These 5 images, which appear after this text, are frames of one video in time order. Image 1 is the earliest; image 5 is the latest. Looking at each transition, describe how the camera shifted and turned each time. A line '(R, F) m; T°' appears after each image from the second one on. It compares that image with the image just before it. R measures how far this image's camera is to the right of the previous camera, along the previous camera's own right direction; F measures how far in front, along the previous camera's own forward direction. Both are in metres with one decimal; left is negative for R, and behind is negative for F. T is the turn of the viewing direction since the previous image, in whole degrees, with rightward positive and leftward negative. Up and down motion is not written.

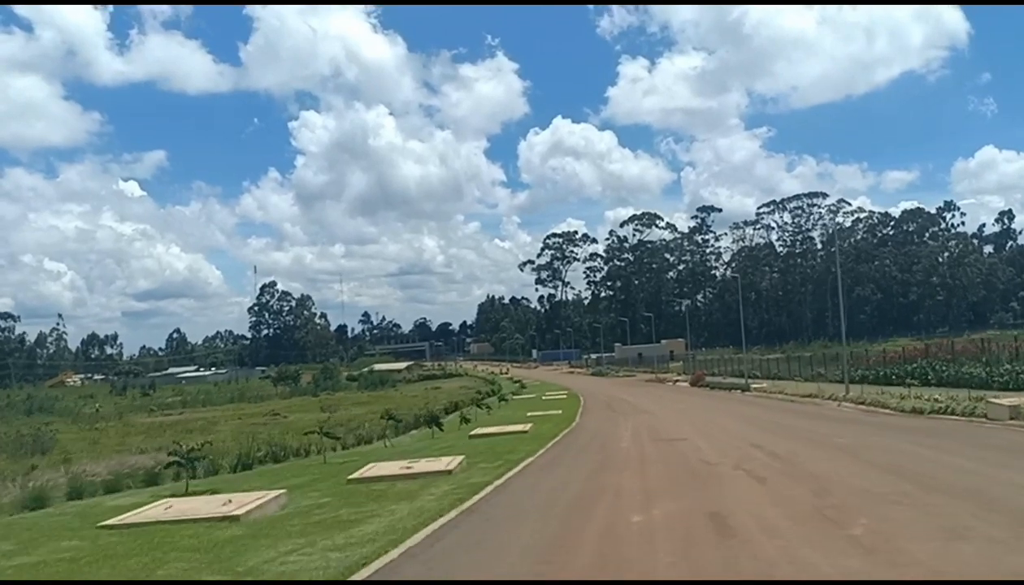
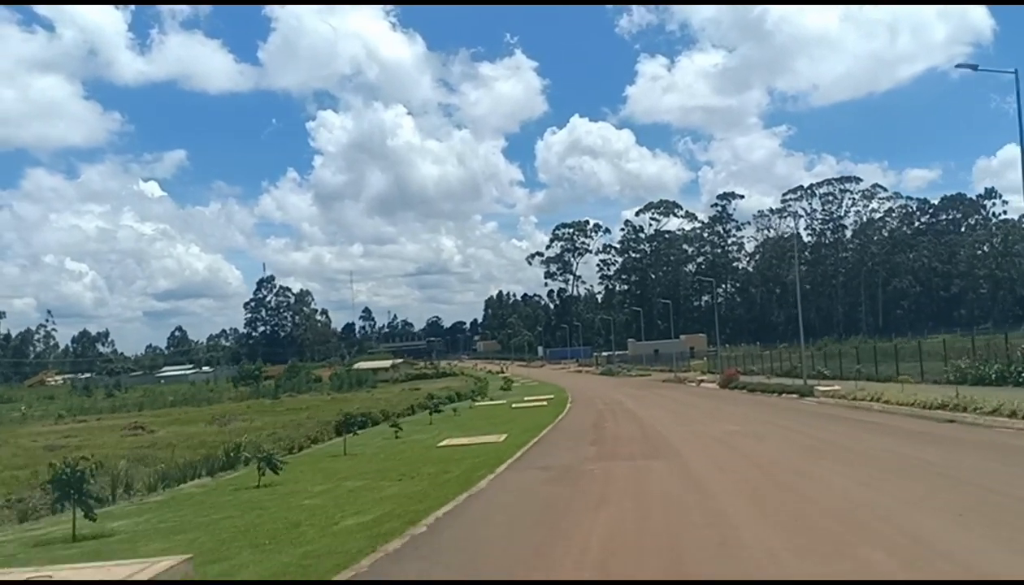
(+1.2, +8.7) m; -1°
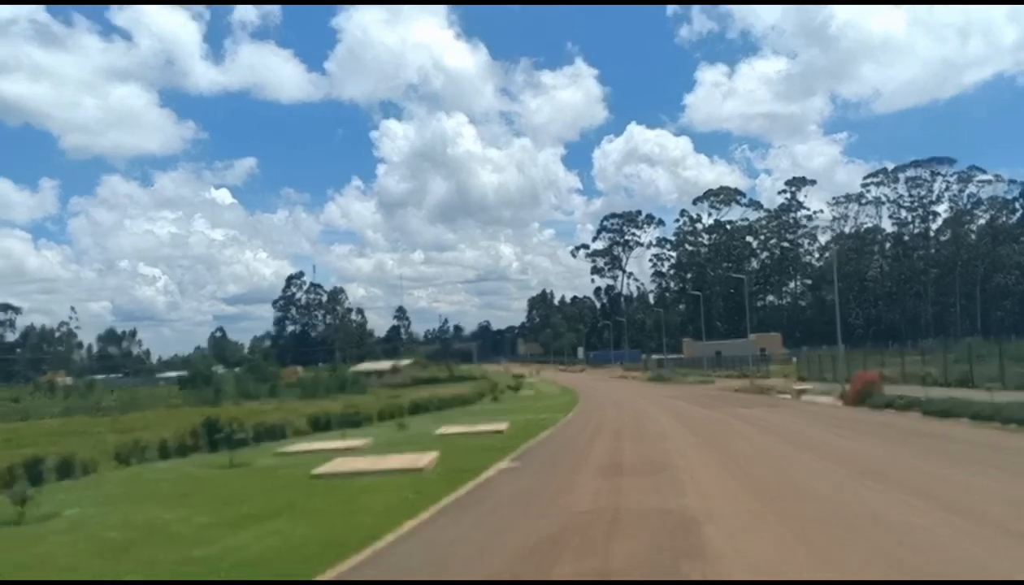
(+1.5, +12.5) m; -3°
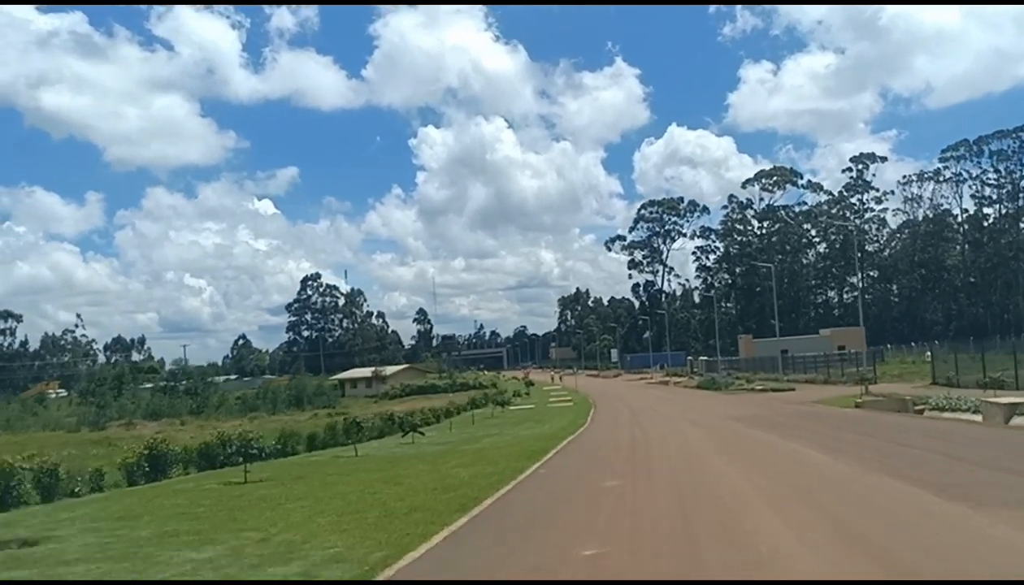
(+1.3, +10.7) m; -2°
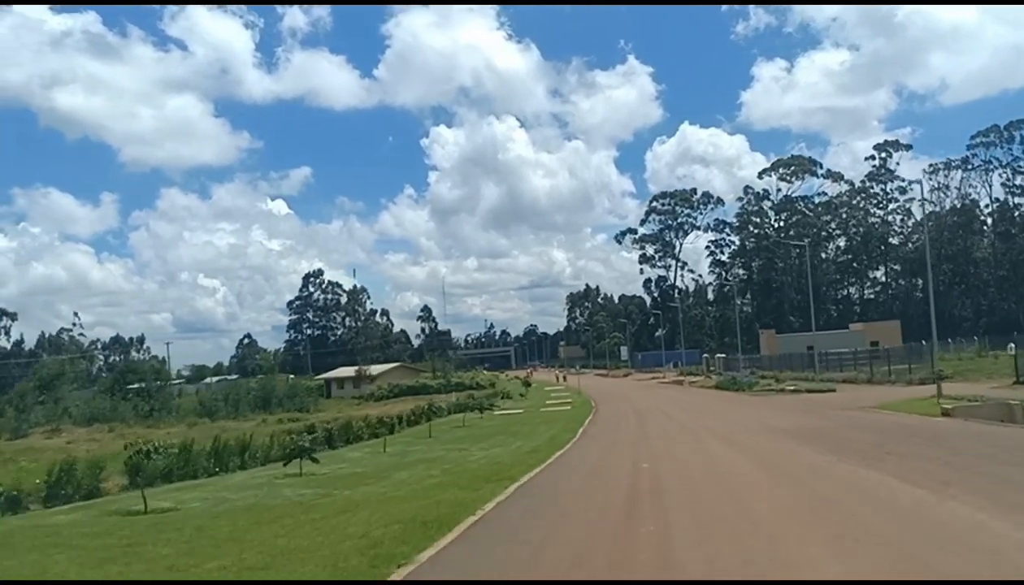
(+0.6, +4.0) m; -1°
